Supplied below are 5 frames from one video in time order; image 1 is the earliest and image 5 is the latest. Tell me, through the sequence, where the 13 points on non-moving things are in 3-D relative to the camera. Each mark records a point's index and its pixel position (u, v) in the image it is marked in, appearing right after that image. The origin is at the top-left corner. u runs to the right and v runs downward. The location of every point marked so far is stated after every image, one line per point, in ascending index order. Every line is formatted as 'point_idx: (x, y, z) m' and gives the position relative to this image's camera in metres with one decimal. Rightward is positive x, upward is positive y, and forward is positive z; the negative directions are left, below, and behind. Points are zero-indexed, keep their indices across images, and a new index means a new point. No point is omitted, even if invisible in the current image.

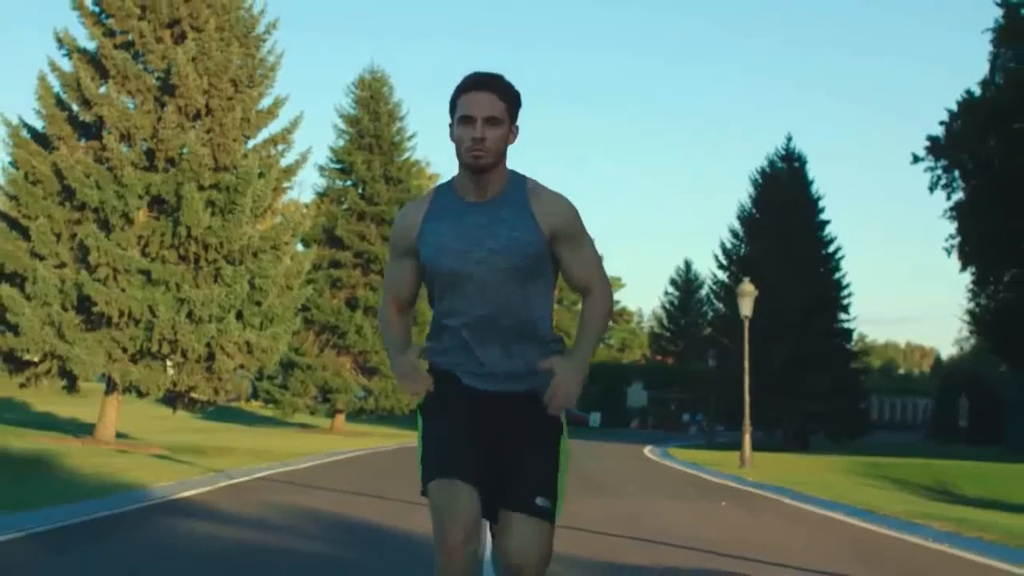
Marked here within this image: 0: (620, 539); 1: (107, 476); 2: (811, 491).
0: (+0.9, -2.1, +12.1) m
1: (-4.1, -1.9, +14.3) m
2: (+3.8, -2.6, +17.8) m
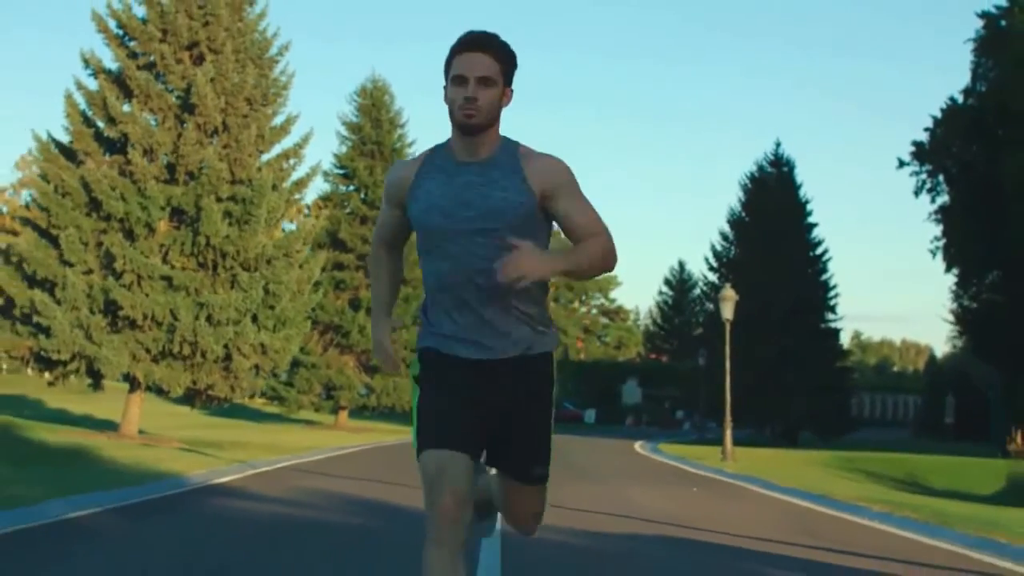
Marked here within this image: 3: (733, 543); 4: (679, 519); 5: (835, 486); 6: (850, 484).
0: (+0.9, -2.2, +13.6) m
1: (-4.2, -2.0, +15.8) m
2: (+3.7, -2.6, +19.3) m
3: (+1.8, -2.0, +11.1) m
4: (+1.6, -2.1, +13.1) m
5: (+4.1, -2.5, +18.0) m
6: (+4.7, -2.7, +19.6) m
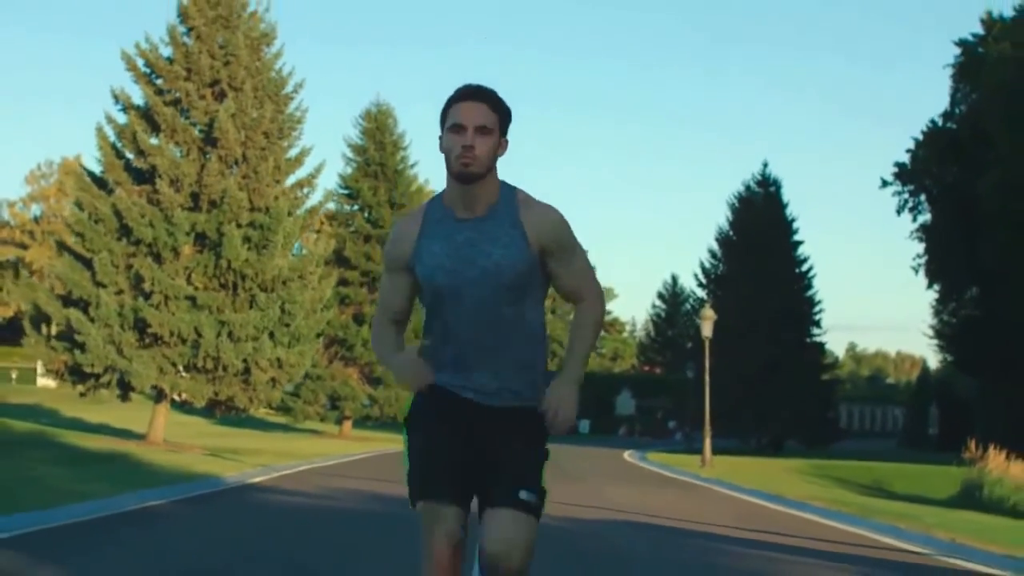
0: (+0.8, -2.4, +15.5) m
1: (-4.2, -2.3, +17.7) m
2: (+3.6, -3.0, +21.2) m
3: (+1.8, -2.3, +13.1) m
4: (+1.5, -2.4, +15.1) m
5: (+4.0, -2.9, +19.9) m
6: (+4.6, -3.1, +21.6) m
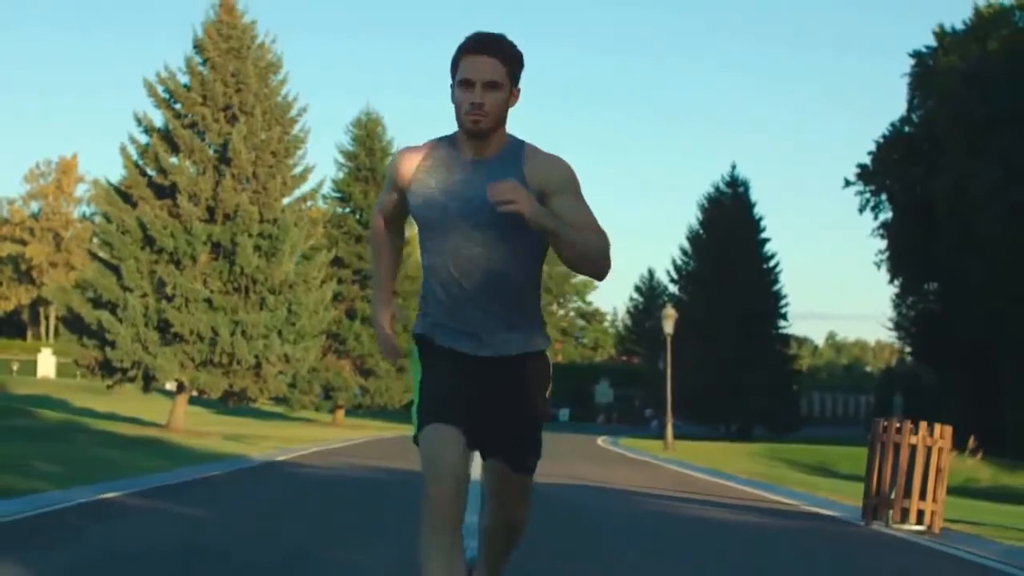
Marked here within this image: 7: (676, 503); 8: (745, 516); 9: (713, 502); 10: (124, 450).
0: (+0.6, -2.6, +18.5) m
1: (-4.5, -2.4, +20.6) m
2: (+3.3, -3.1, +24.3) m
3: (+1.6, -2.4, +16.1) m
4: (+1.3, -2.5, +18.1) m
5: (+3.7, -2.9, +23.0) m
6: (+4.3, -3.1, +24.6) m
7: (+1.8, -2.4, +15.5) m
8: (+2.4, -2.4, +14.6) m
9: (+2.3, -2.4, +15.7) m
10: (-5.3, -2.2, +19.1) m
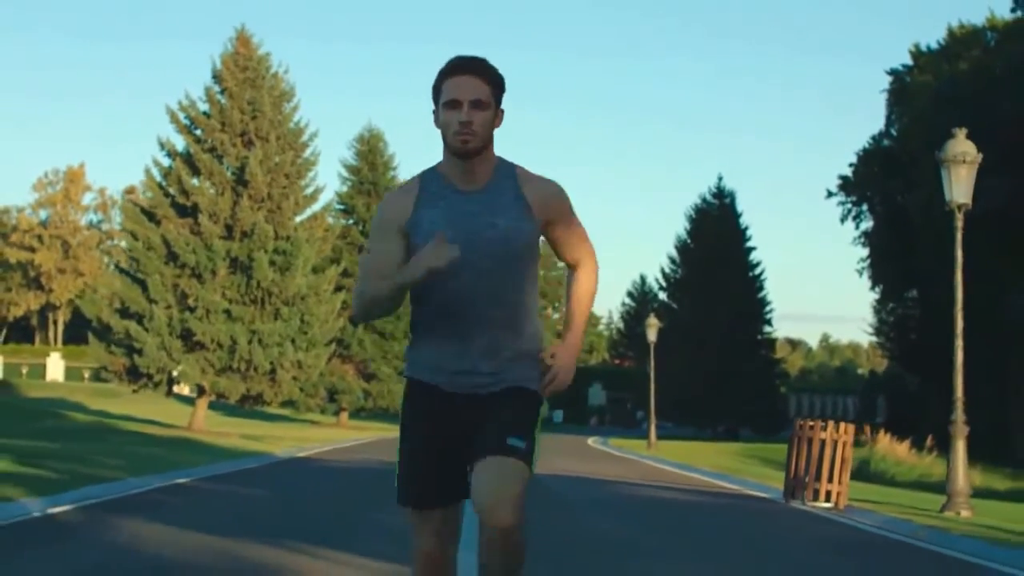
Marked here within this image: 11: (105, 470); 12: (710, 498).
0: (+0.5, -2.8, +20.8) m
1: (-4.6, -2.6, +22.9) m
2: (+3.2, -3.3, +26.6) m
3: (+1.5, -2.6, +18.4) m
4: (+1.2, -2.8, +20.4) m
5: (+3.6, -3.2, +25.3) m
6: (+4.2, -3.4, +26.9) m
7: (+1.7, -2.6, +17.8) m
8: (+2.4, -2.6, +17.0) m
9: (+2.2, -2.6, +18.0) m
10: (-5.4, -2.5, +21.4) m
11: (-5.0, -2.2, +16.9) m
12: (+2.4, -2.6, +17.2) m
